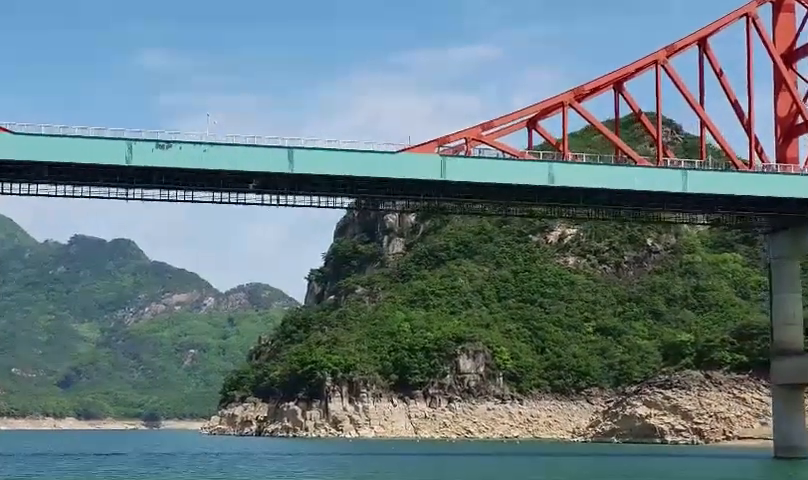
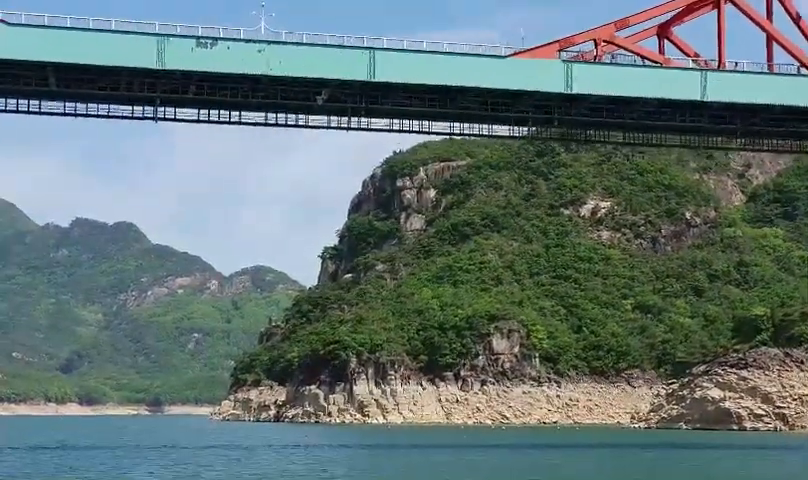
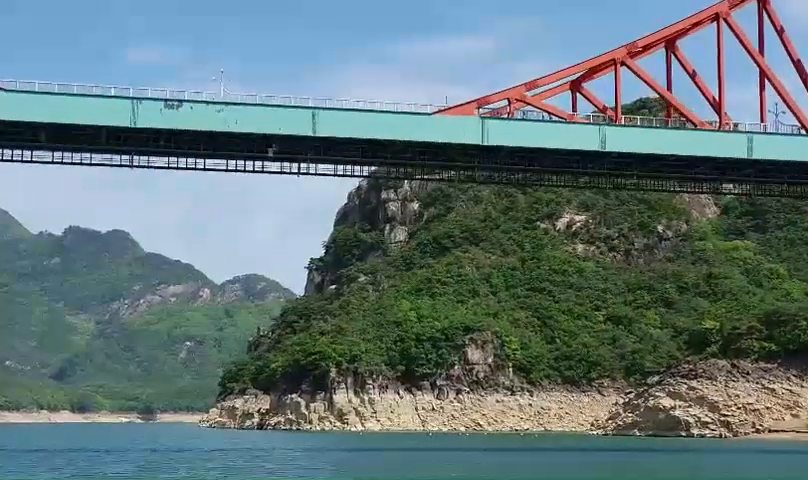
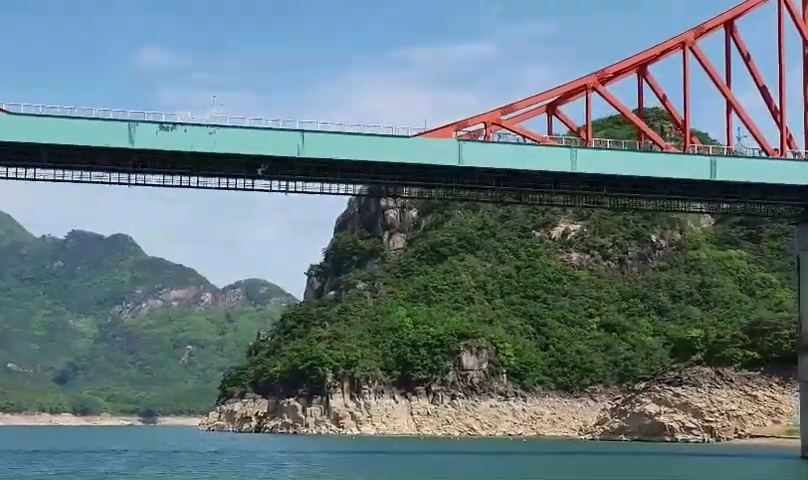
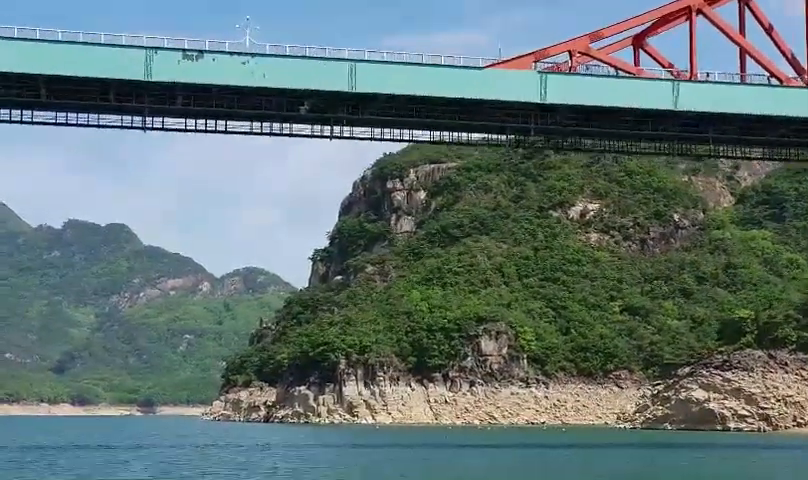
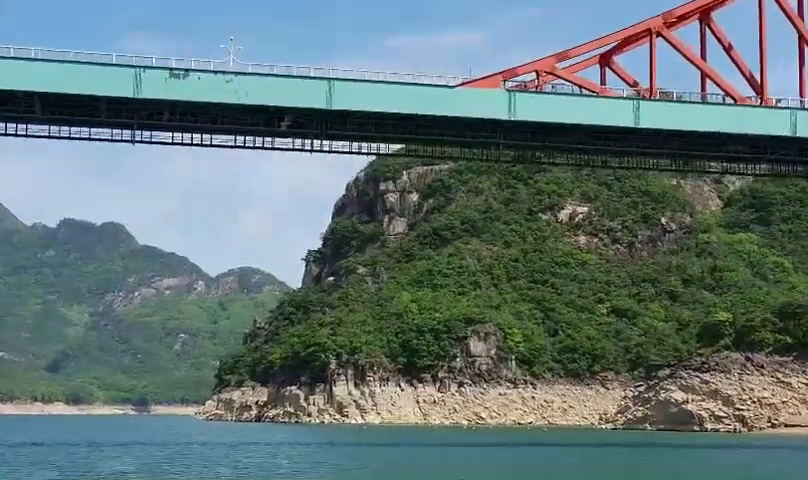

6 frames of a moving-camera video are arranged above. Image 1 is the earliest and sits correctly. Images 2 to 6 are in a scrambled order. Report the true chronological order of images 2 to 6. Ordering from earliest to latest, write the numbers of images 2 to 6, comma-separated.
4, 3, 6, 5, 2
